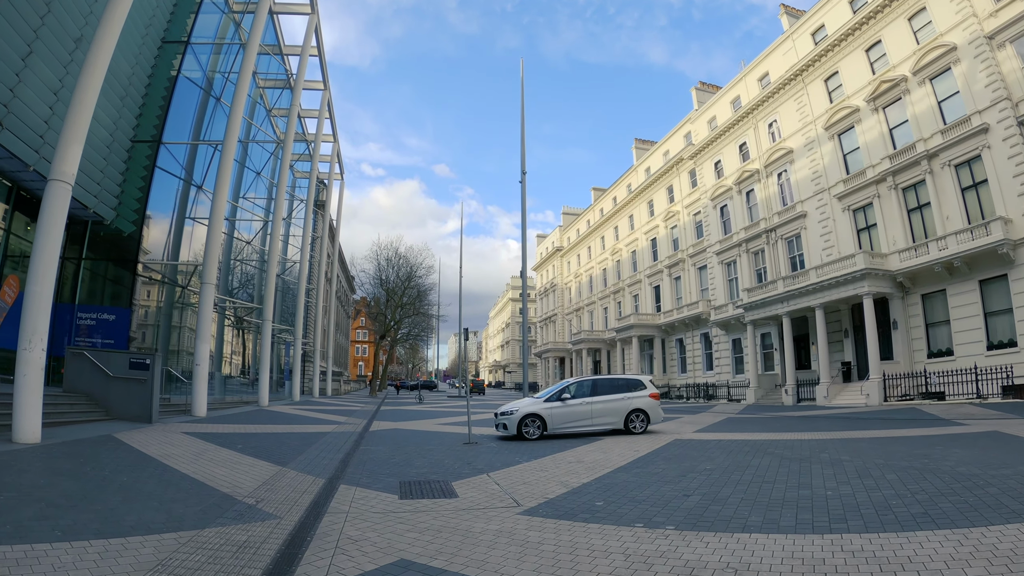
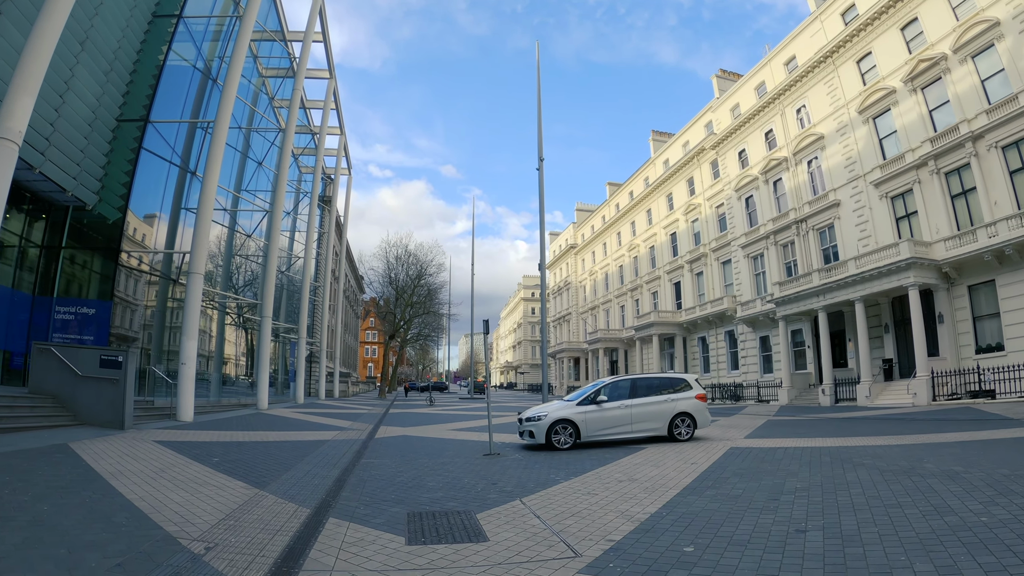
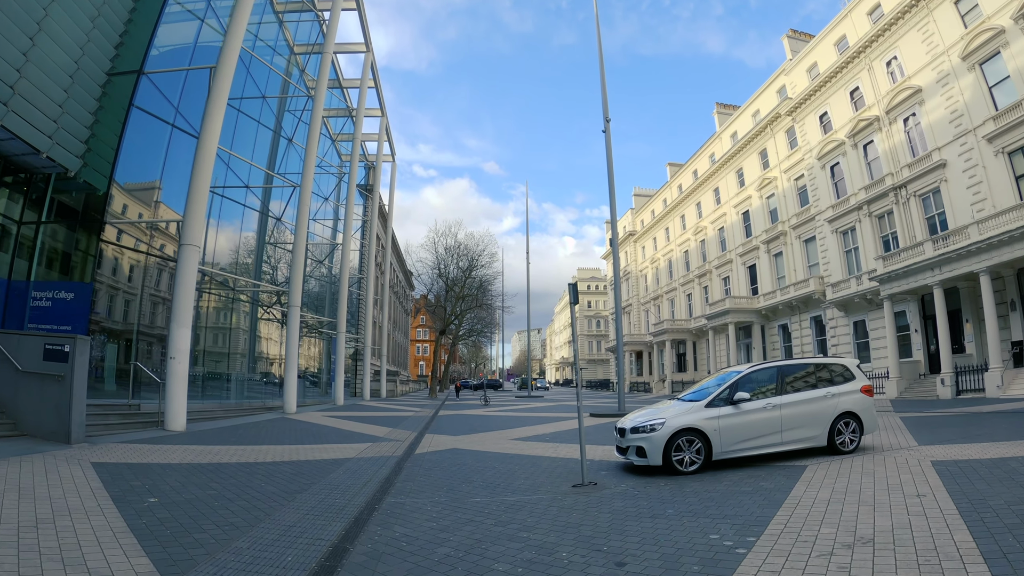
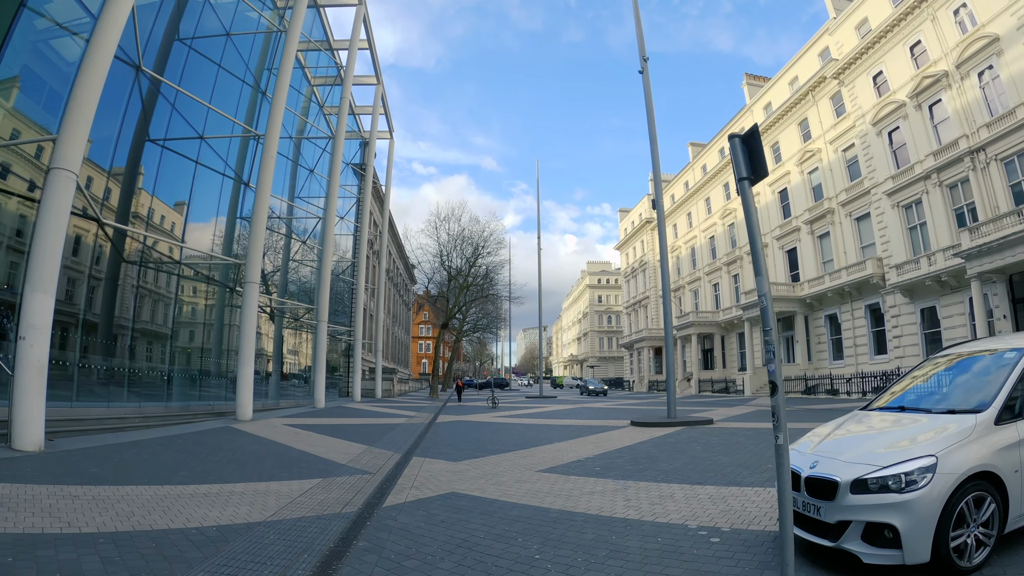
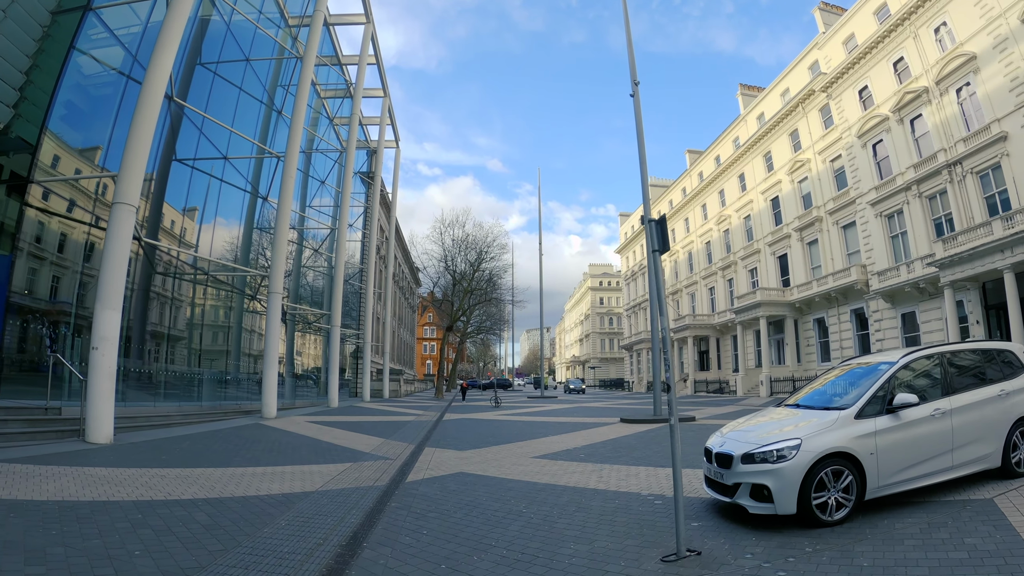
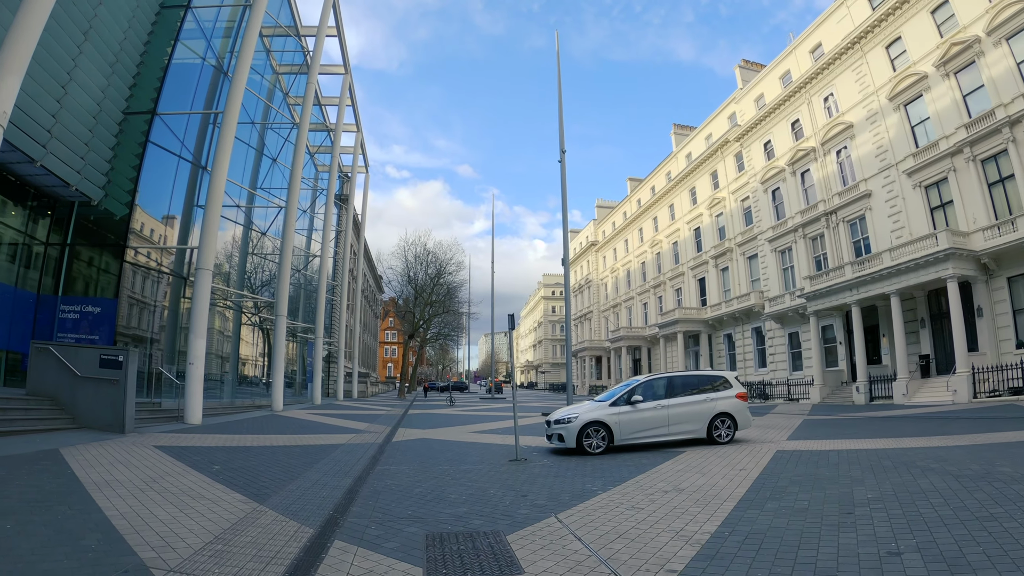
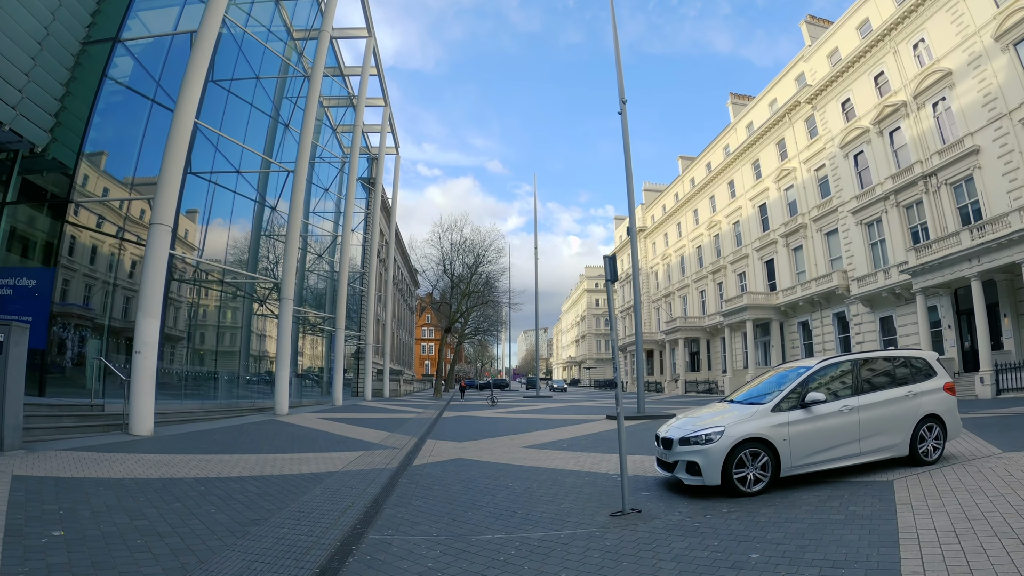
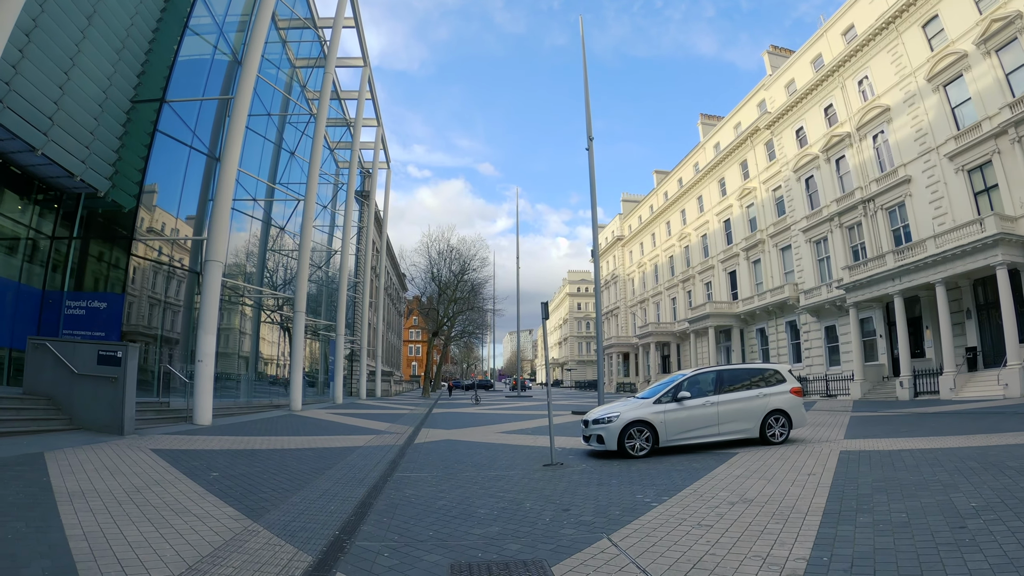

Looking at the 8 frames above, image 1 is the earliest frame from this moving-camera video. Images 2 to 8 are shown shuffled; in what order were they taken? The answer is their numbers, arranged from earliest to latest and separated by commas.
2, 6, 8, 3, 7, 5, 4
